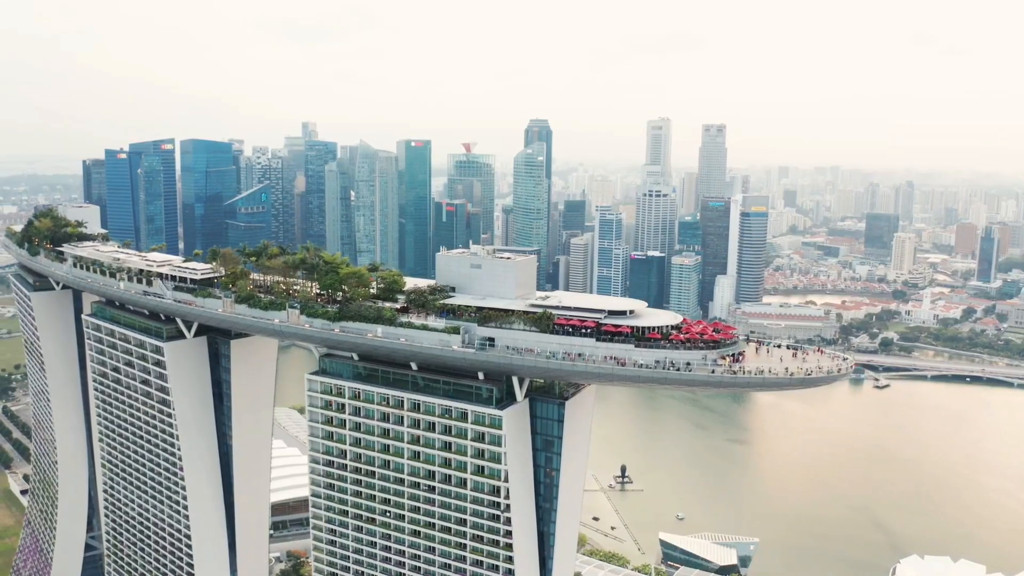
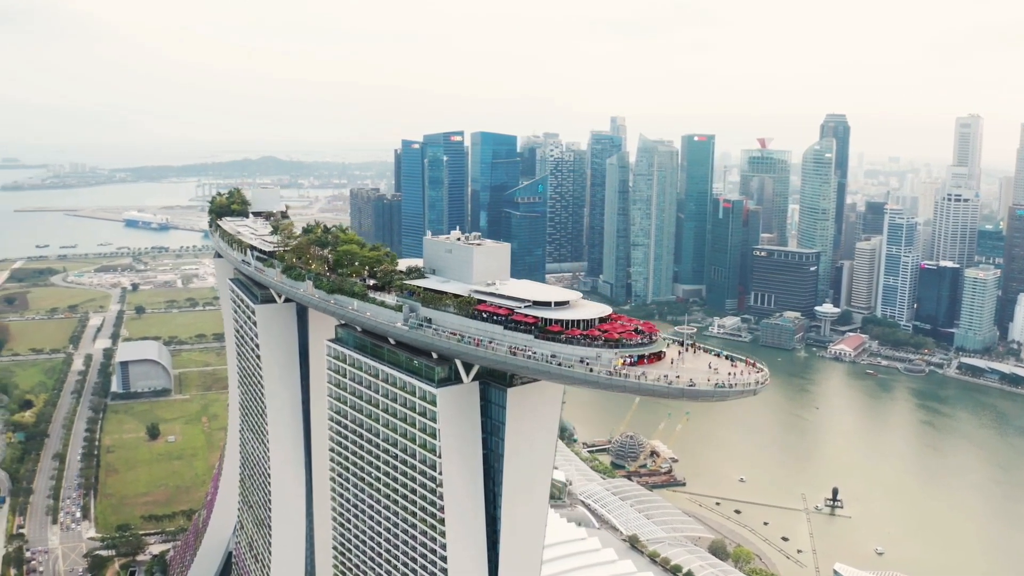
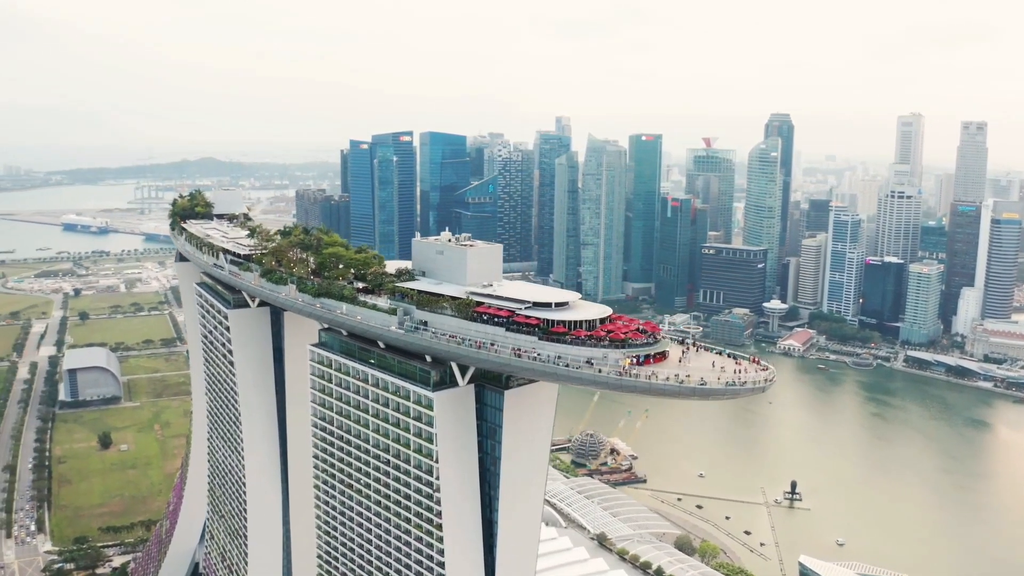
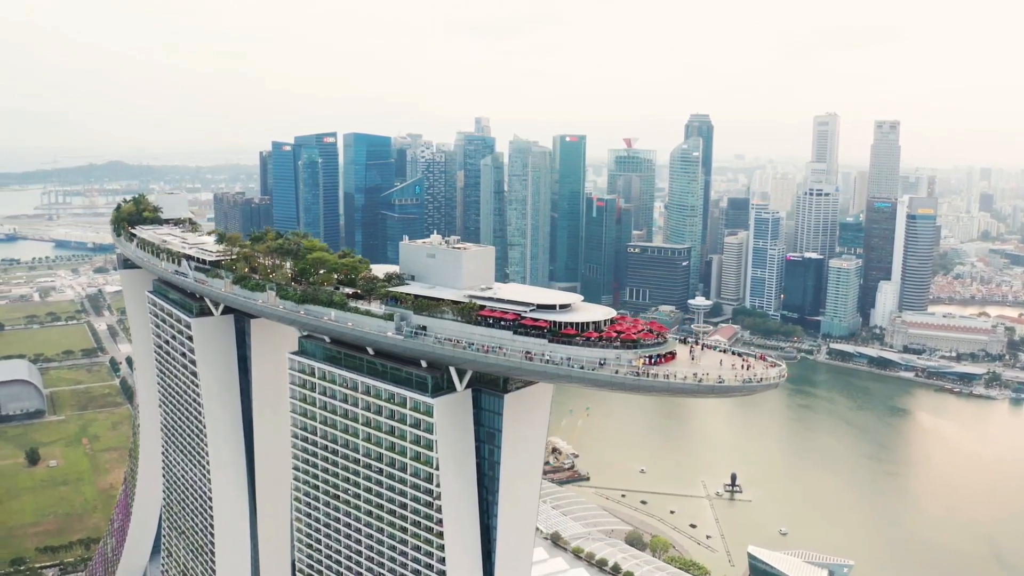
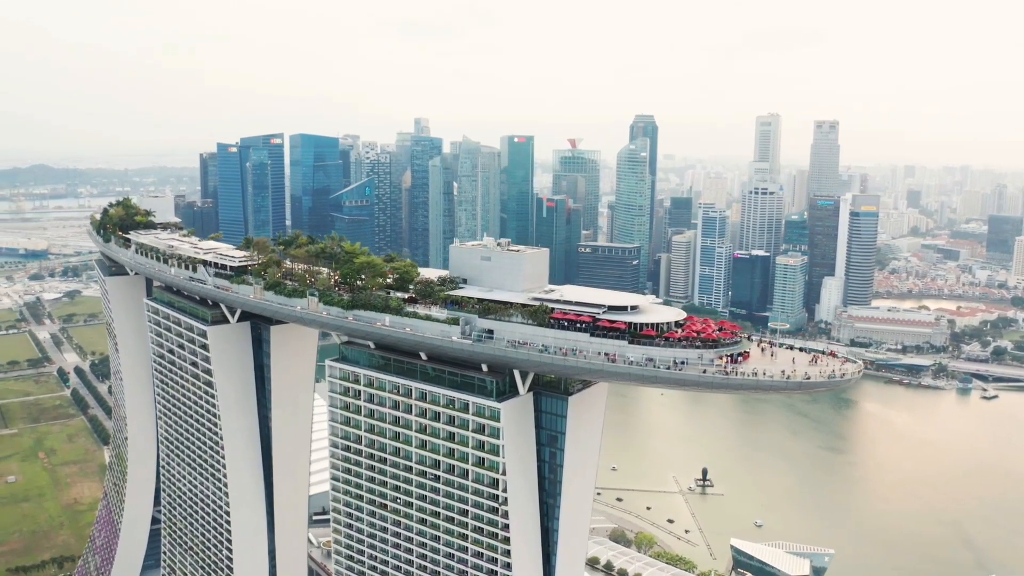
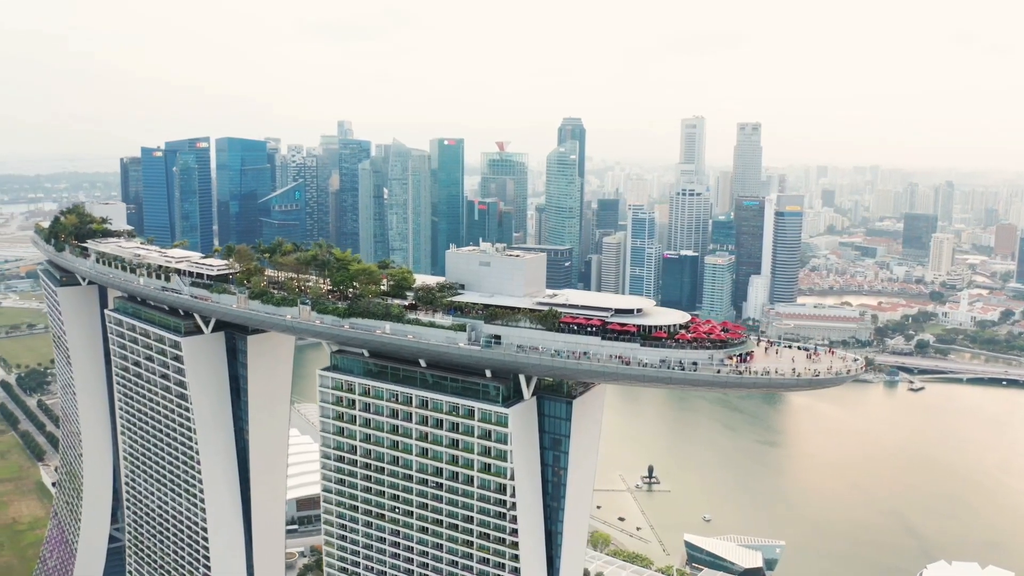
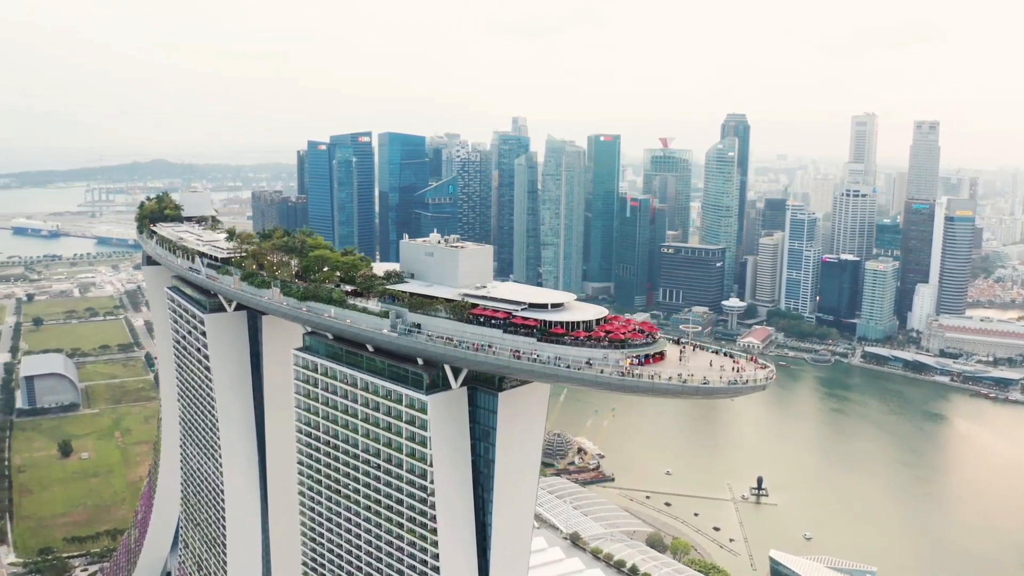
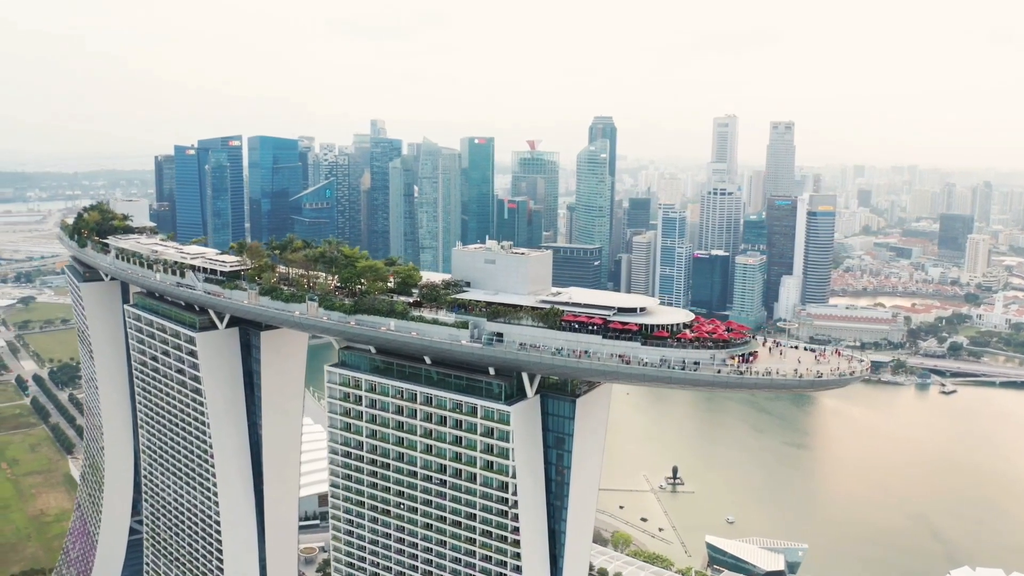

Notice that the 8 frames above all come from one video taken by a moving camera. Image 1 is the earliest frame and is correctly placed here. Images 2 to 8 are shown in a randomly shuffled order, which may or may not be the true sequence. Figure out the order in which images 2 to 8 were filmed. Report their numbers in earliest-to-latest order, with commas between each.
6, 8, 5, 4, 7, 3, 2
